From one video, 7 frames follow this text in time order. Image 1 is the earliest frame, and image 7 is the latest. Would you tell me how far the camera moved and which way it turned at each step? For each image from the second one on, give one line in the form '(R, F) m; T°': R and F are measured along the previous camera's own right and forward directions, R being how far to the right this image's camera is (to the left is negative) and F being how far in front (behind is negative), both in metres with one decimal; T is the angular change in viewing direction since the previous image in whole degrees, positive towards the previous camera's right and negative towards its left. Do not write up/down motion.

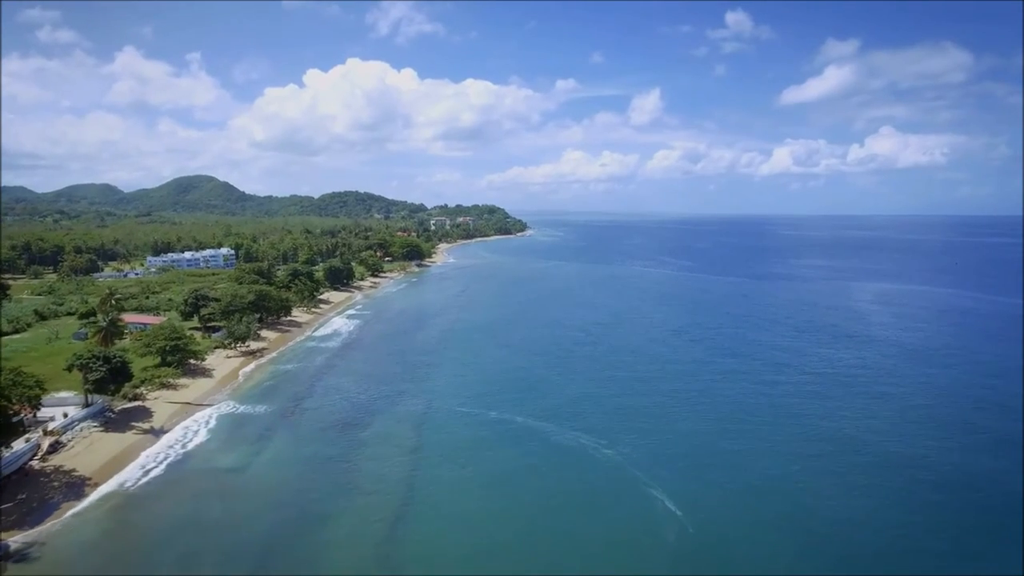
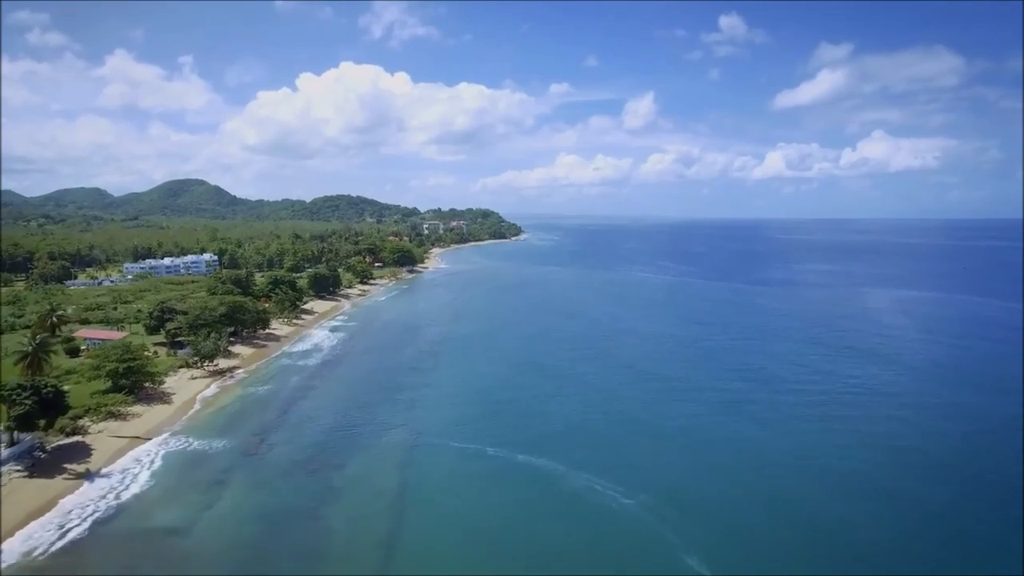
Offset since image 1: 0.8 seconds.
(-0.1, +2.6) m; +1°
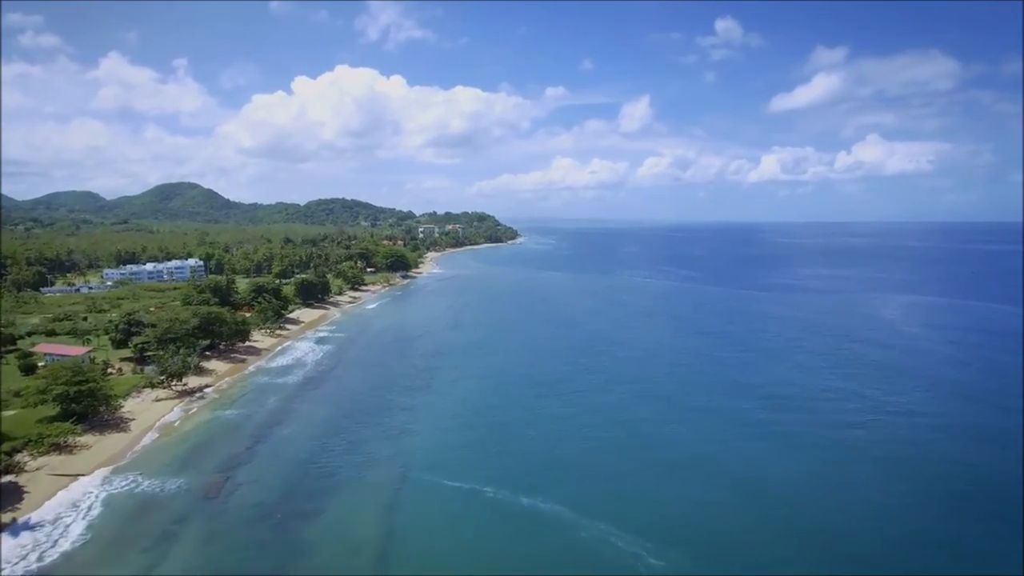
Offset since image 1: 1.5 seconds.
(-0.1, +2.3) m; 0°
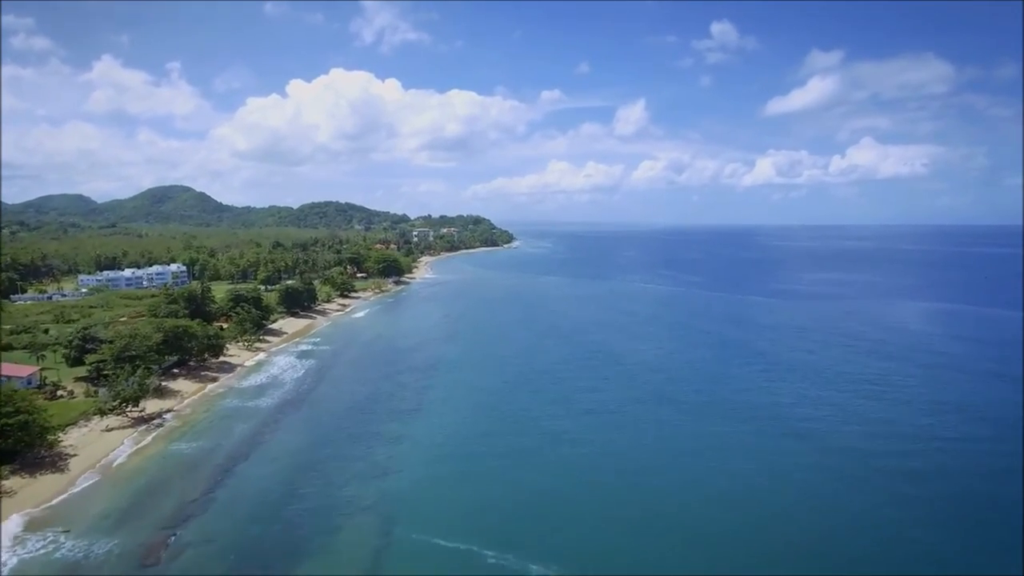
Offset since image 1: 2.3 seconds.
(-0.2, +2.6) m; 0°
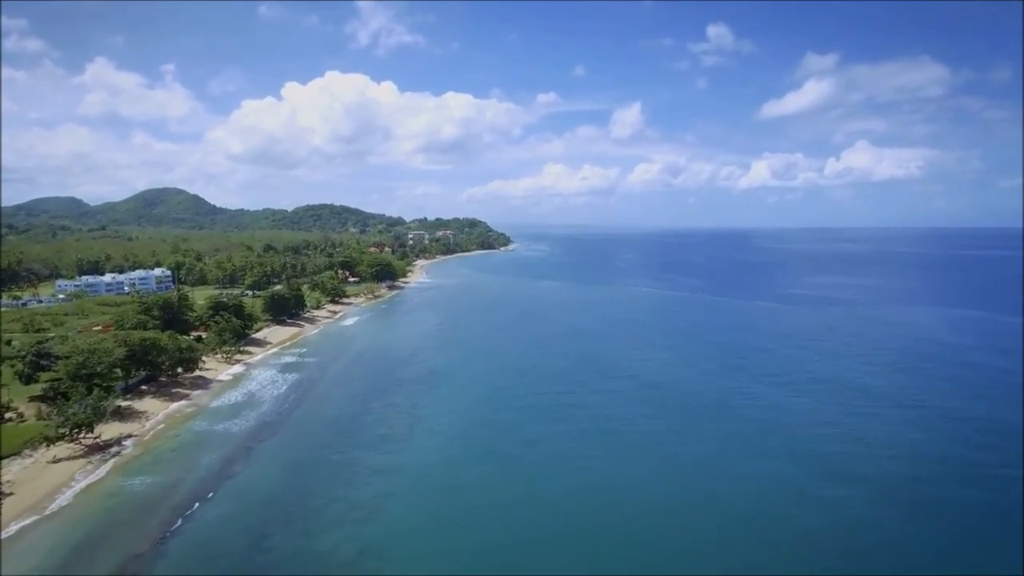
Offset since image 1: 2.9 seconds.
(-0.2, +2.2) m; 0°
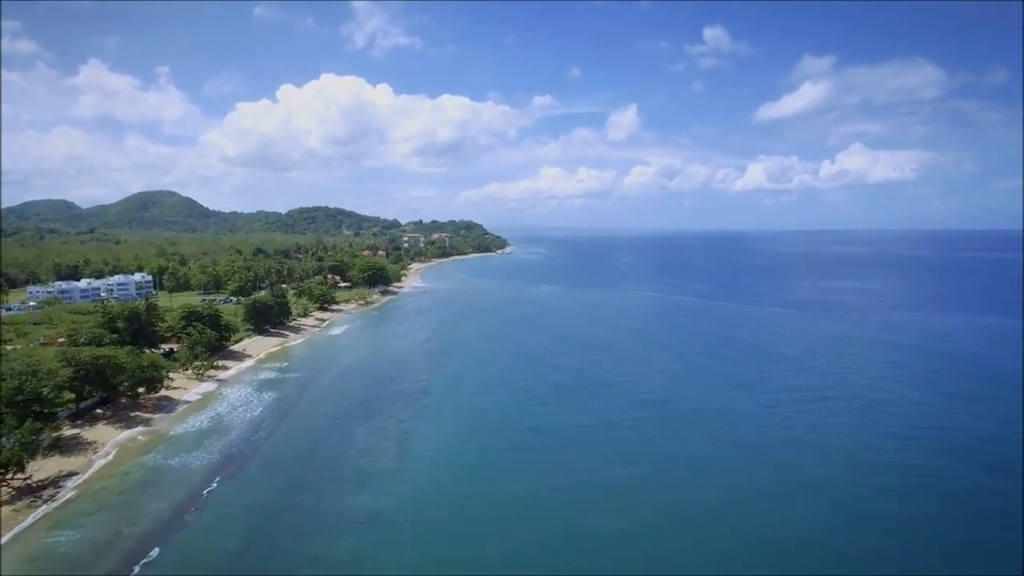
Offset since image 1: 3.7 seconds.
(-0.2, +2.6) m; 0°
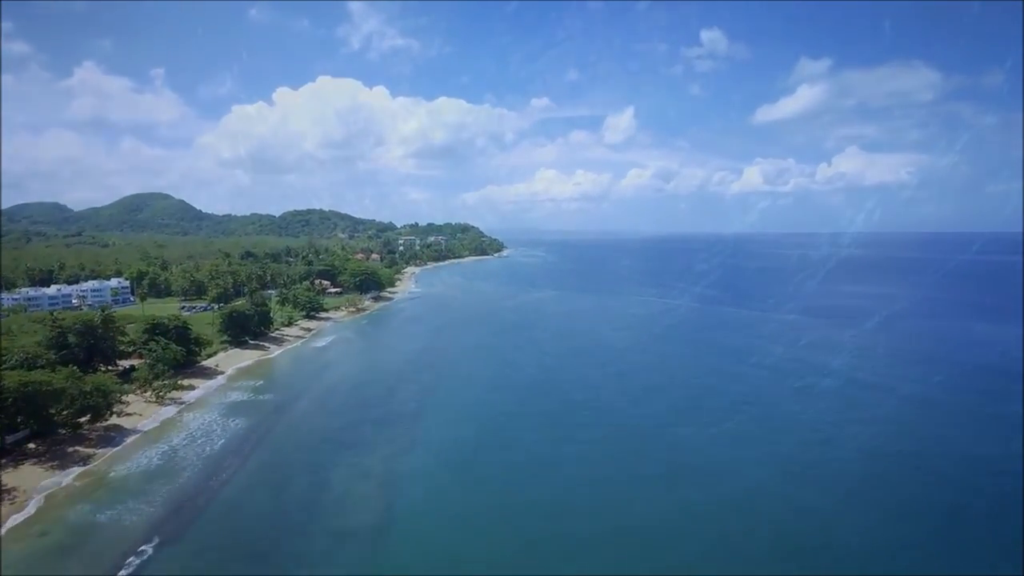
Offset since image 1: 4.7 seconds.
(-0.3, +3.0) m; 0°
